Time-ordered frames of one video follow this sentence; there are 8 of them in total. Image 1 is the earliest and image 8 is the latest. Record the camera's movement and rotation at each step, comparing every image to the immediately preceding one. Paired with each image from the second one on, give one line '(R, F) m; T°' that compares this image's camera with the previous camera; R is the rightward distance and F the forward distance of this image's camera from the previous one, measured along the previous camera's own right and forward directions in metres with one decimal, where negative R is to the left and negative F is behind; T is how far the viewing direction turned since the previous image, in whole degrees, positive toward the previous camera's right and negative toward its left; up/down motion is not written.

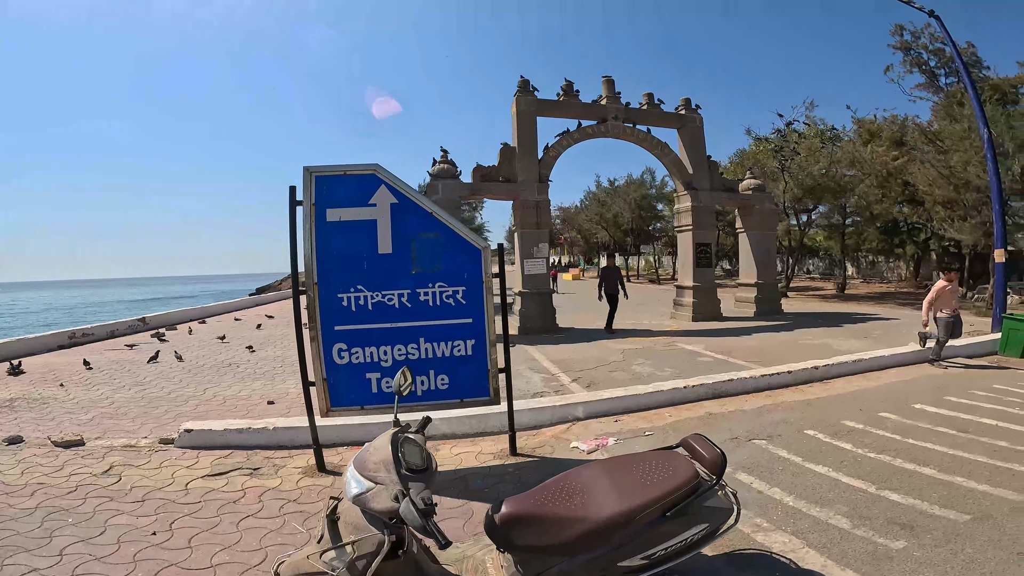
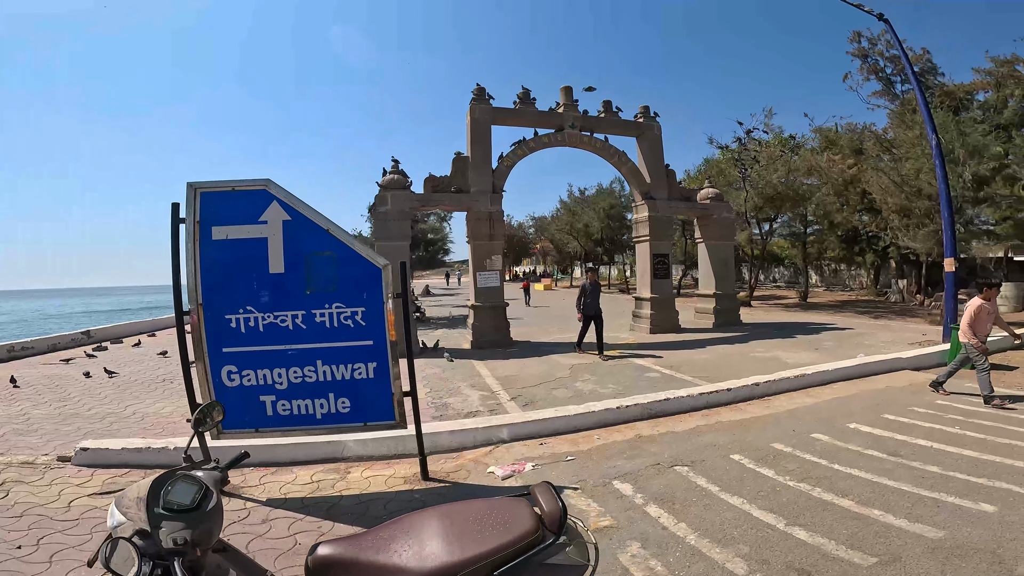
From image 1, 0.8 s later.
(+0.7, +0.3) m; +2°
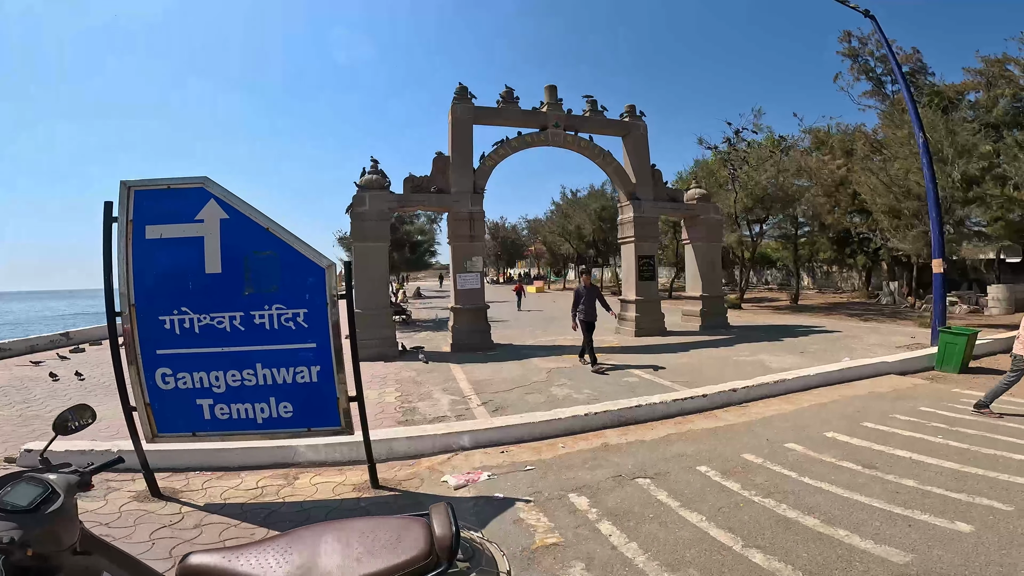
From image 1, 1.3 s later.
(+0.4, +0.2) m; 0°
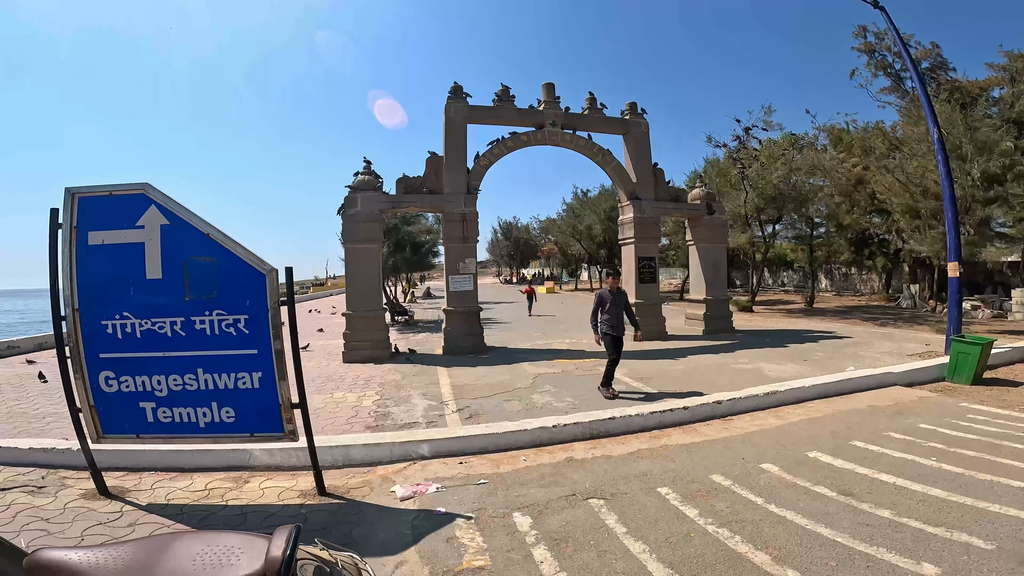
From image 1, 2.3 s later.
(+0.6, +0.2) m; -3°
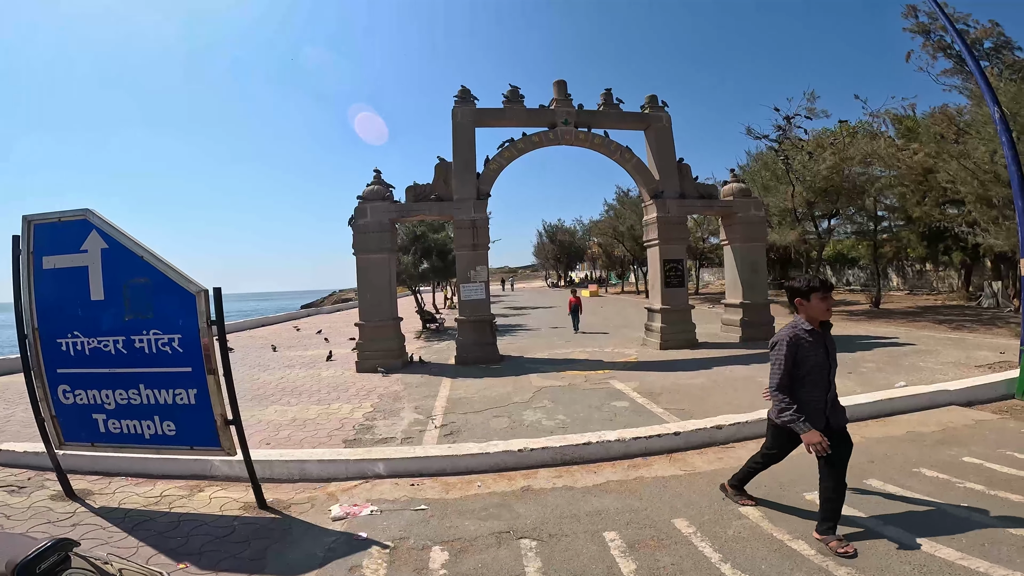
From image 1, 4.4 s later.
(+1.0, +0.5) m; -7°
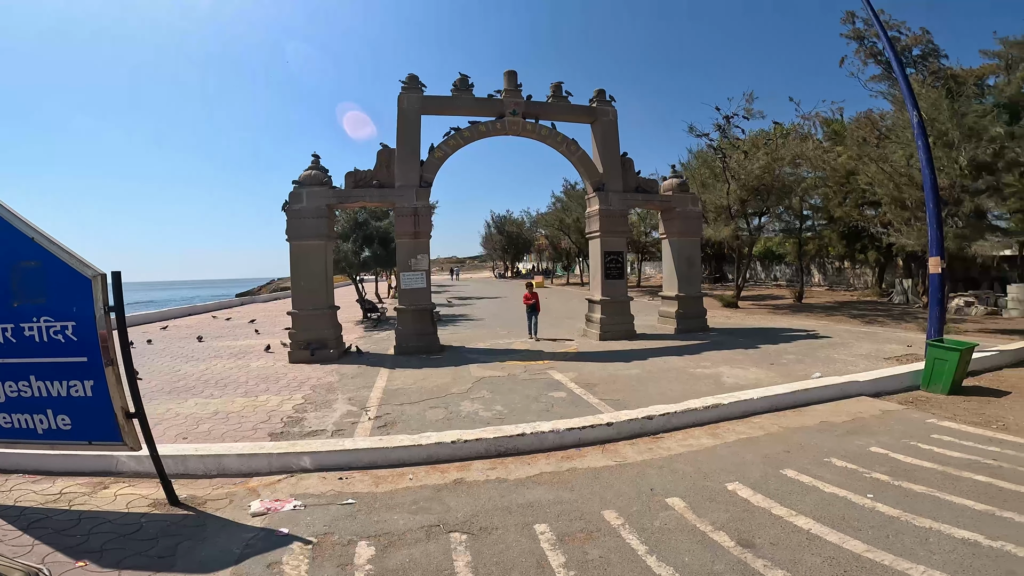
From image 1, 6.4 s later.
(+0.1, +0.1) m; +6°
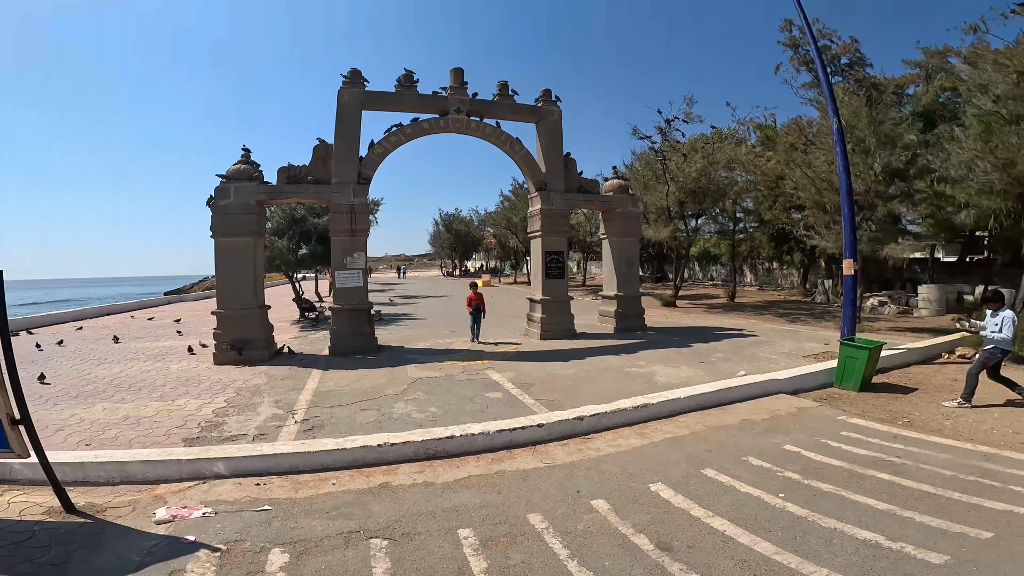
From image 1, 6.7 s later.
(+0.2, +0.1) m; +5°
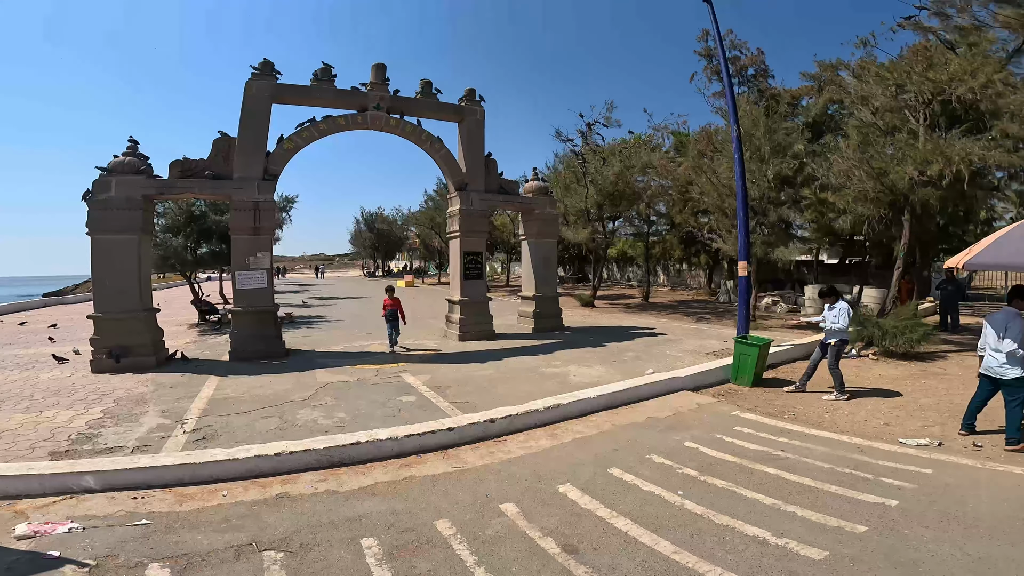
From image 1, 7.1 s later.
(+0.2, +0.1) m; +8°
